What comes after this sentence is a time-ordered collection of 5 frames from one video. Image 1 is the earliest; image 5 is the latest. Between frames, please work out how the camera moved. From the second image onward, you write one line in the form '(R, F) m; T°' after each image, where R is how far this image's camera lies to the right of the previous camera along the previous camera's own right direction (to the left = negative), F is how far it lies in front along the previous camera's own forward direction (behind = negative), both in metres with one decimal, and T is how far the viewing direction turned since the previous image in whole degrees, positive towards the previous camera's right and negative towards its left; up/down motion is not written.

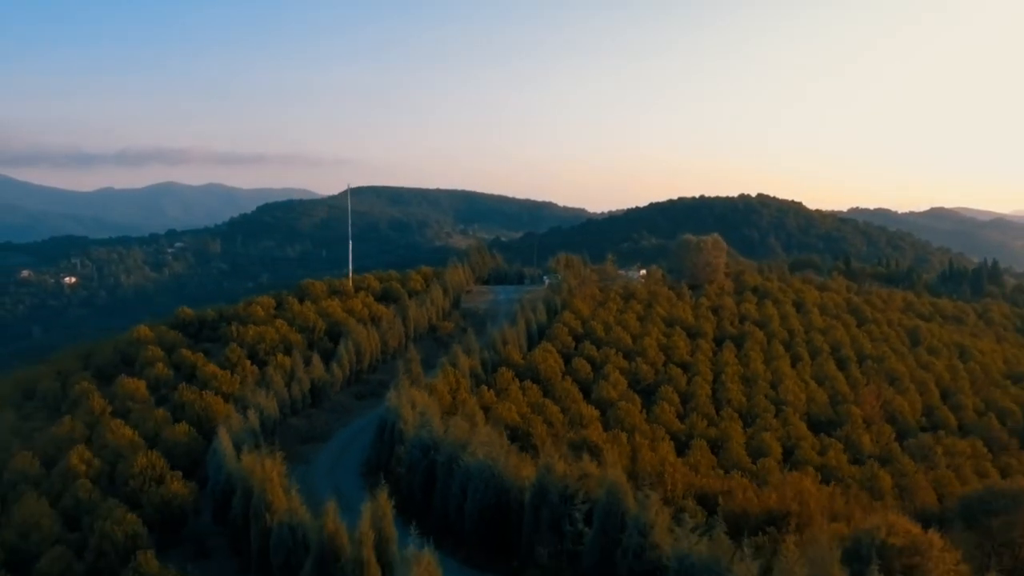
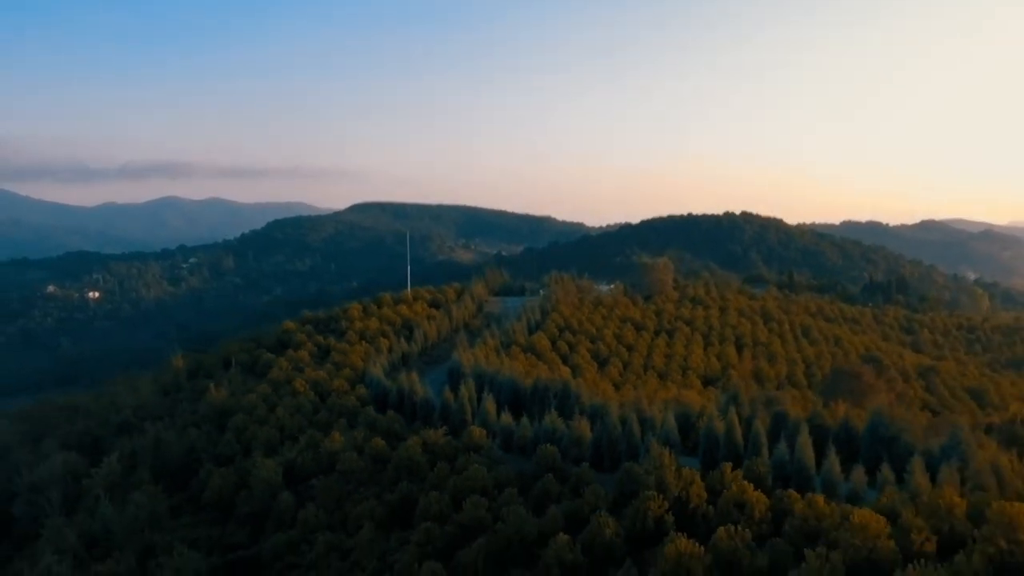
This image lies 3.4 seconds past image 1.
(-0.3, -14.4) m; 0°
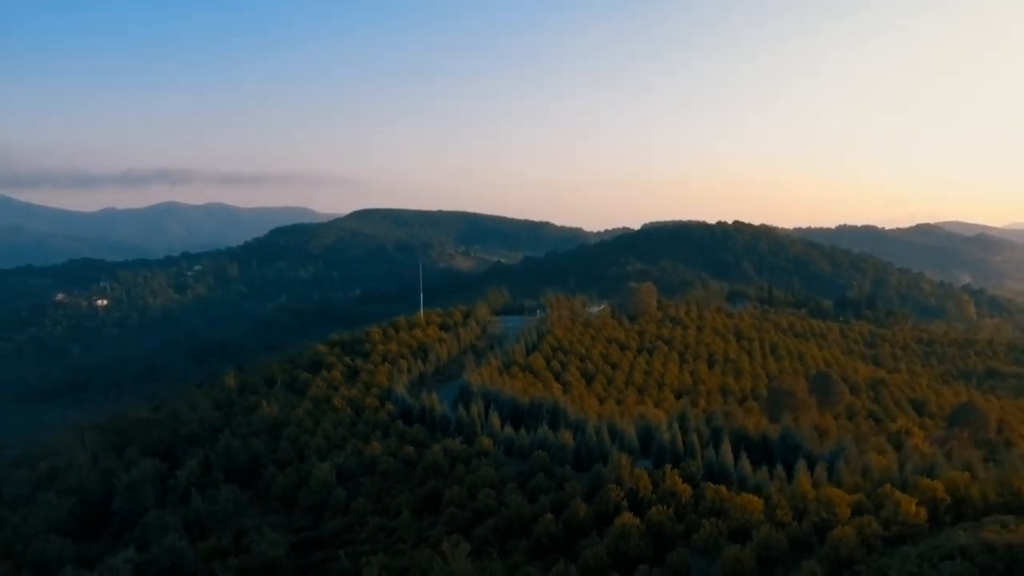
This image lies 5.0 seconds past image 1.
(0.0, -6.3) m; 0°
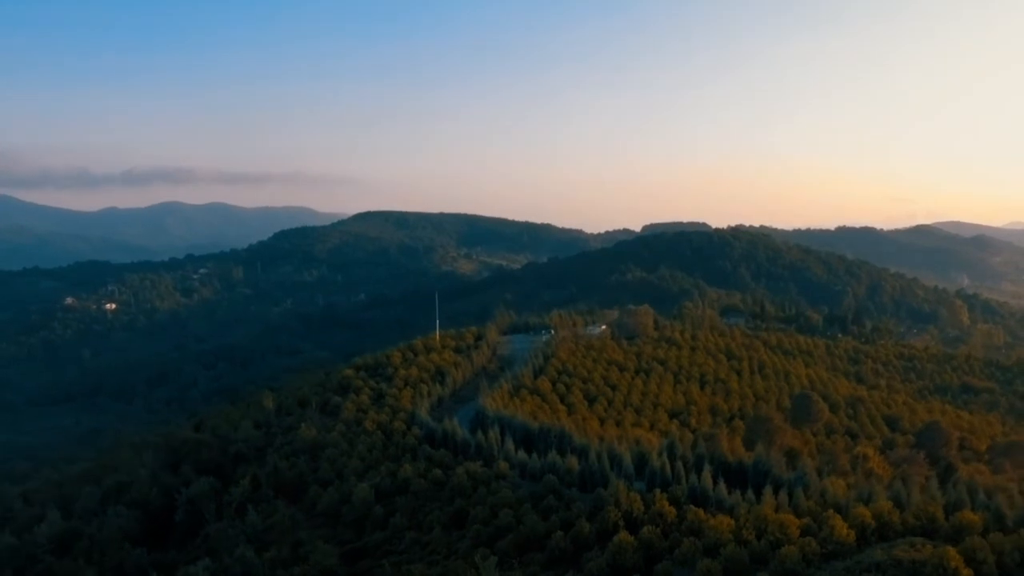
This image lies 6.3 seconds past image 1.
(-0.5, -4.6) m; 0°
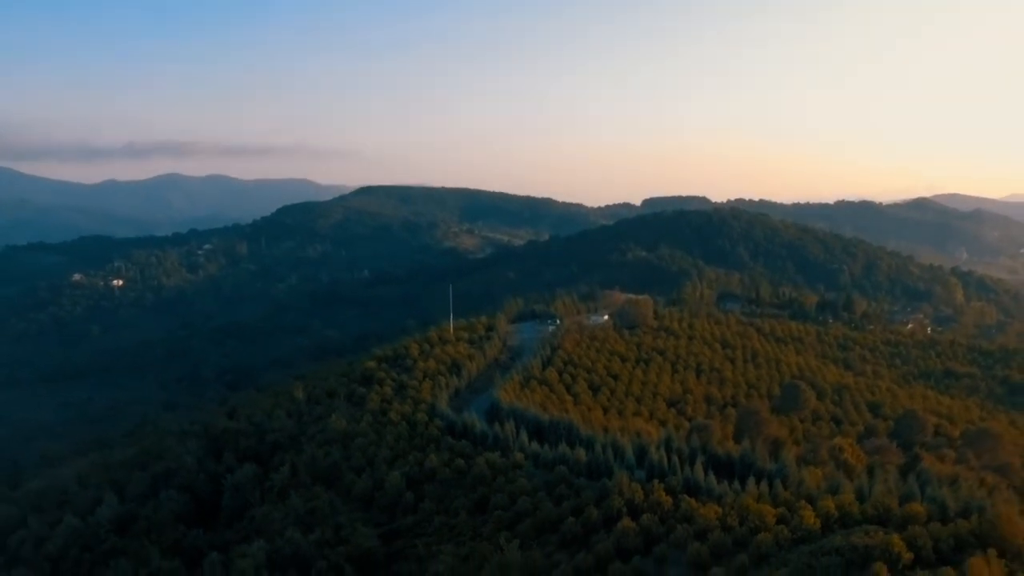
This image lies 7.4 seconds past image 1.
(-0.6, -3.8) m; 0°
